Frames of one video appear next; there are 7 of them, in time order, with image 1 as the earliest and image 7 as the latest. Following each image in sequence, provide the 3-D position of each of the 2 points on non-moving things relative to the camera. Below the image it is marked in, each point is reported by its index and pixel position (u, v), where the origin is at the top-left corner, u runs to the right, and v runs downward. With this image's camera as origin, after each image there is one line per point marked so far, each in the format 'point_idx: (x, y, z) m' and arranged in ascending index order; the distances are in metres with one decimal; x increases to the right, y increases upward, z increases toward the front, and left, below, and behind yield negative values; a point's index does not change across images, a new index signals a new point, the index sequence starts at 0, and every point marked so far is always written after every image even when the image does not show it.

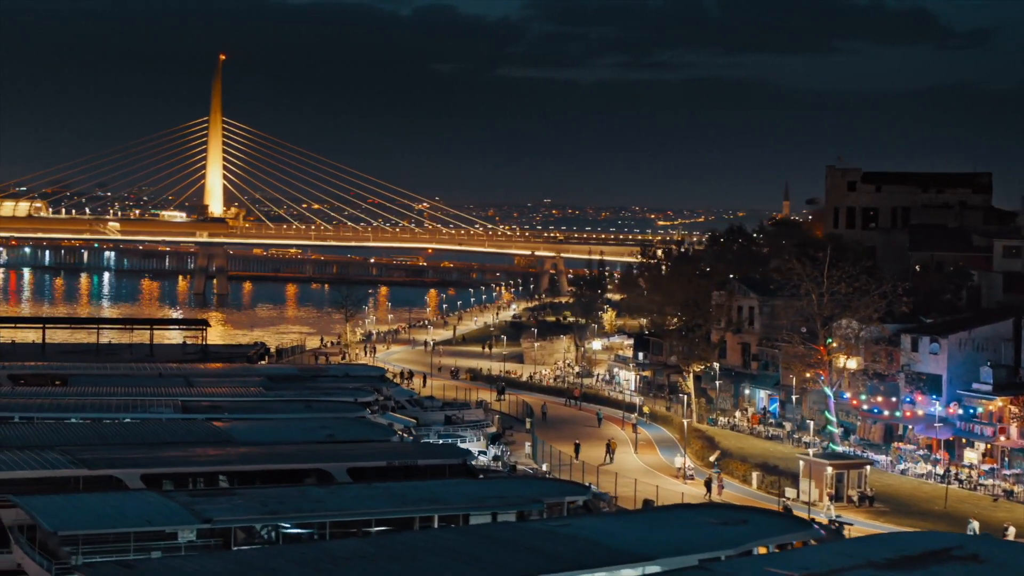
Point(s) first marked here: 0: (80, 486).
0: (-5.9, -2.7, +19.0) m
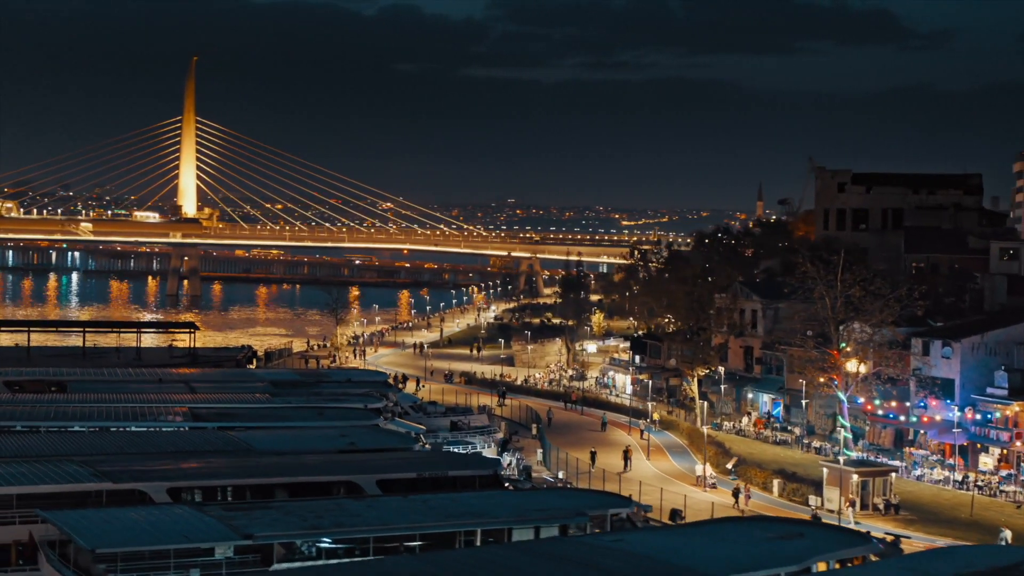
0: (-5.4, -2.8, +18.3) m
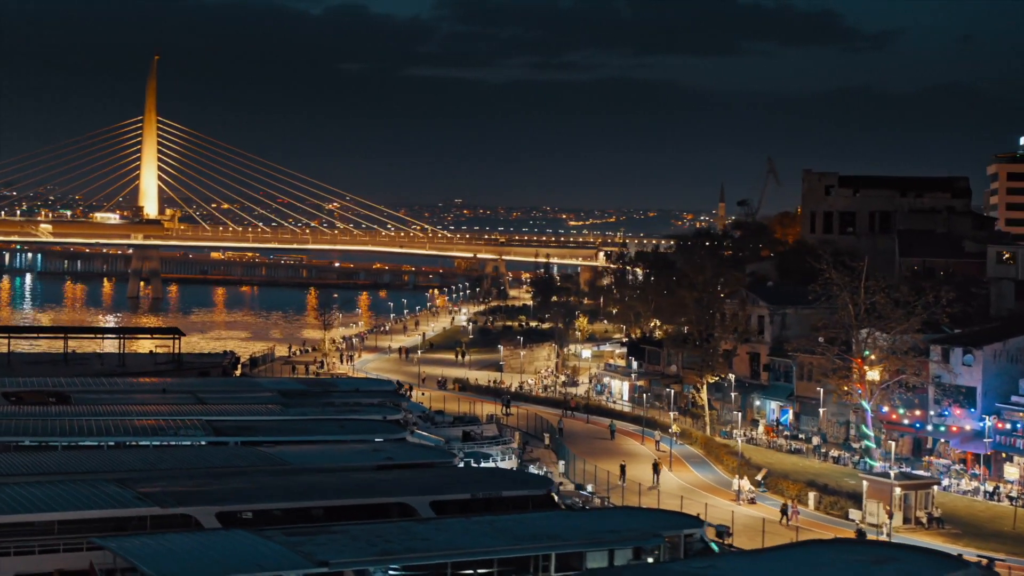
0: (-4.5, -2.9, +17.3) m
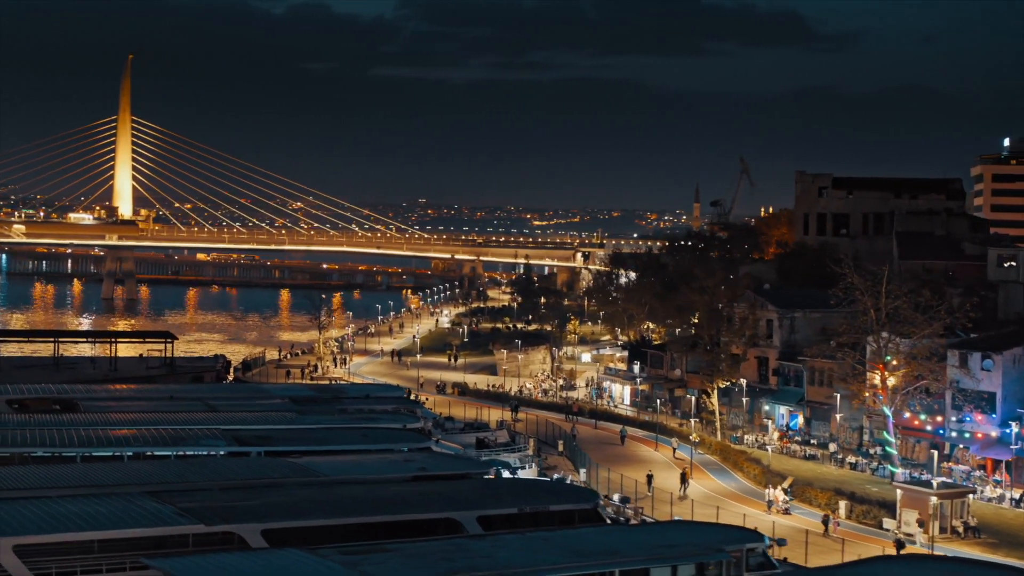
0: (-3.9, -3.0, +16.7) m
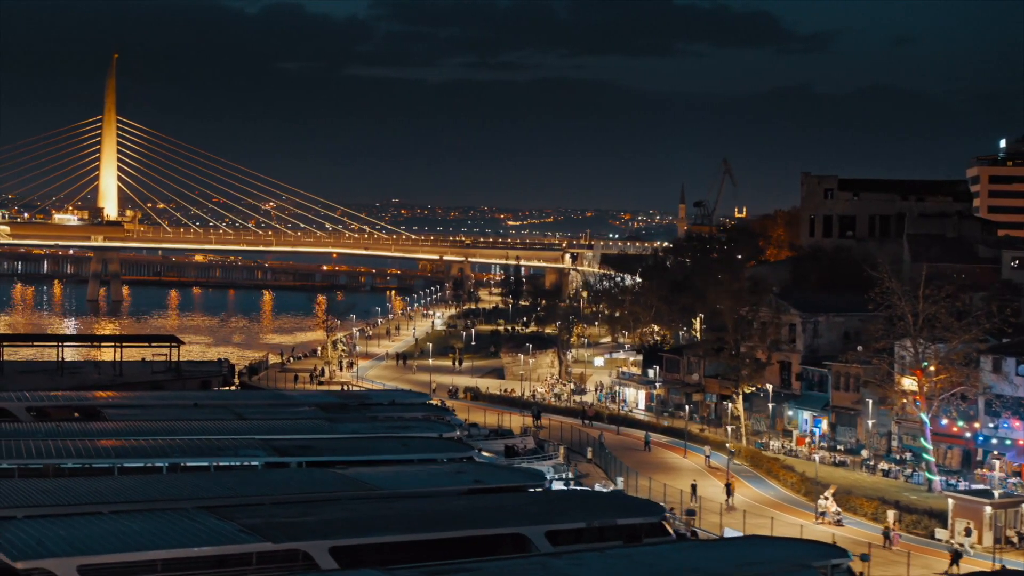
0: (-2.9, -3.1, +16.0) m
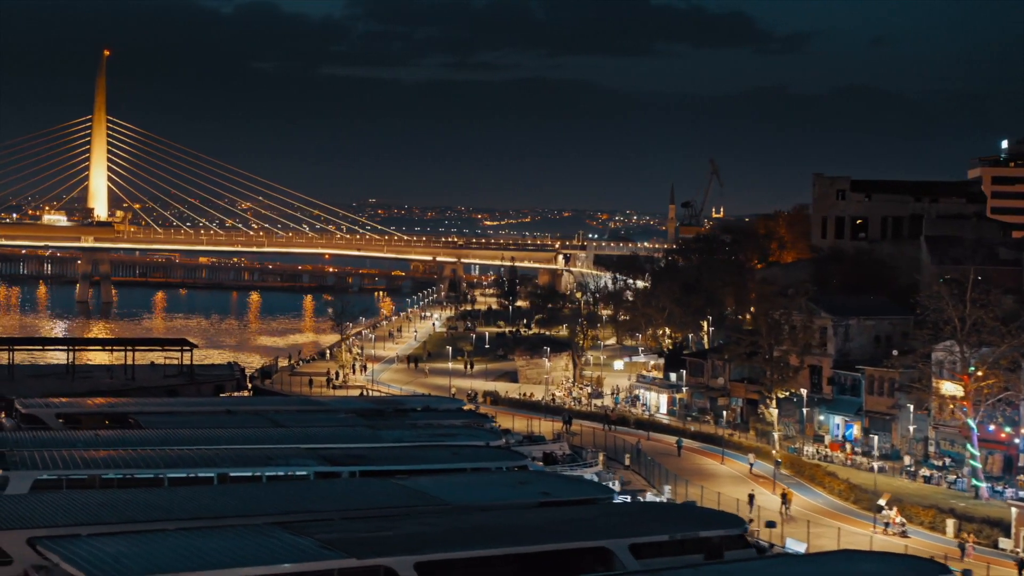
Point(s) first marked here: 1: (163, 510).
0: (-1.9, -3.2, +15.4) m
1: (-4.7, -3.0, +19.0) m
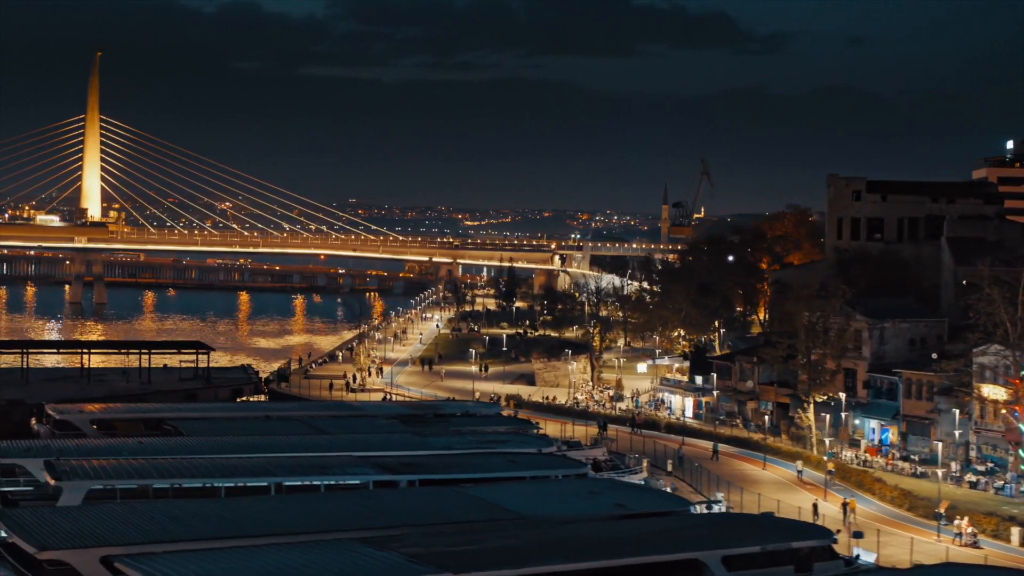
0: (-0.8, -3.3, +14.8) m
1: (-3.7, -3.1, +18.3) m
